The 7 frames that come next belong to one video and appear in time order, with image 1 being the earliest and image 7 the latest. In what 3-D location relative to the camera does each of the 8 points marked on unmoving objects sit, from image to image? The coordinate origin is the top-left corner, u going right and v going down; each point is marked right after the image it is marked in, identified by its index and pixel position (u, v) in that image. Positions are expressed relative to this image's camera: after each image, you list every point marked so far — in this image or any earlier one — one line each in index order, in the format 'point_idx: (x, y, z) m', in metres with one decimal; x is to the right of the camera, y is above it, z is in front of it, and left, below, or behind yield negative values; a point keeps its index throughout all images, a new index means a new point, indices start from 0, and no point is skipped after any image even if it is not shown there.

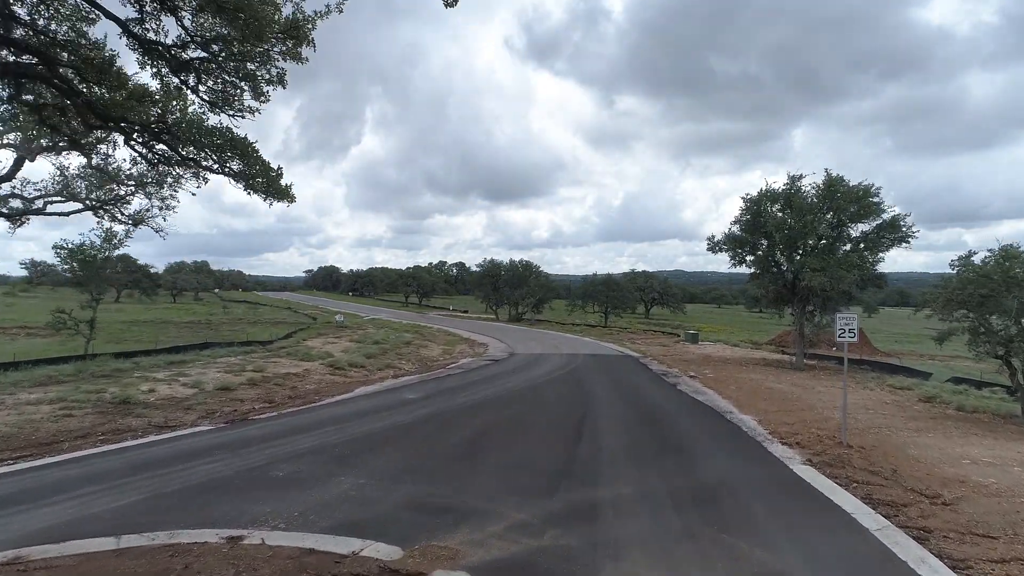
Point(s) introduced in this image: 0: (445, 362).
0: (-2.6, -2.7, +20.0) m
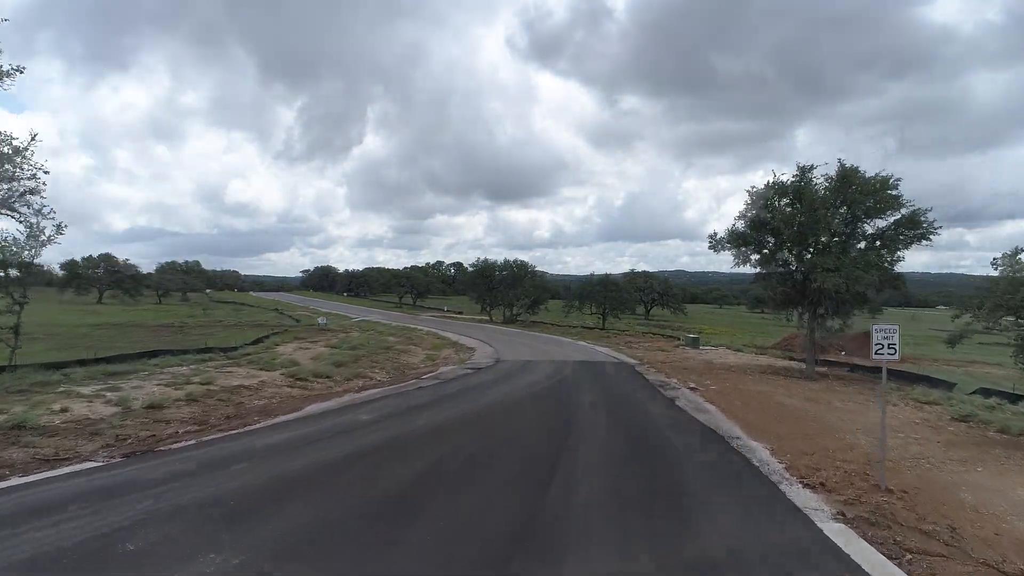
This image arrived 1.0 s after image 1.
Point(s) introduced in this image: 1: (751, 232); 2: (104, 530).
0: (-3.1, -2.8, +18.5) m
1: (+8.1, +1.9, +17.8) m
2: (-3.6, -2.2, +4.7) m
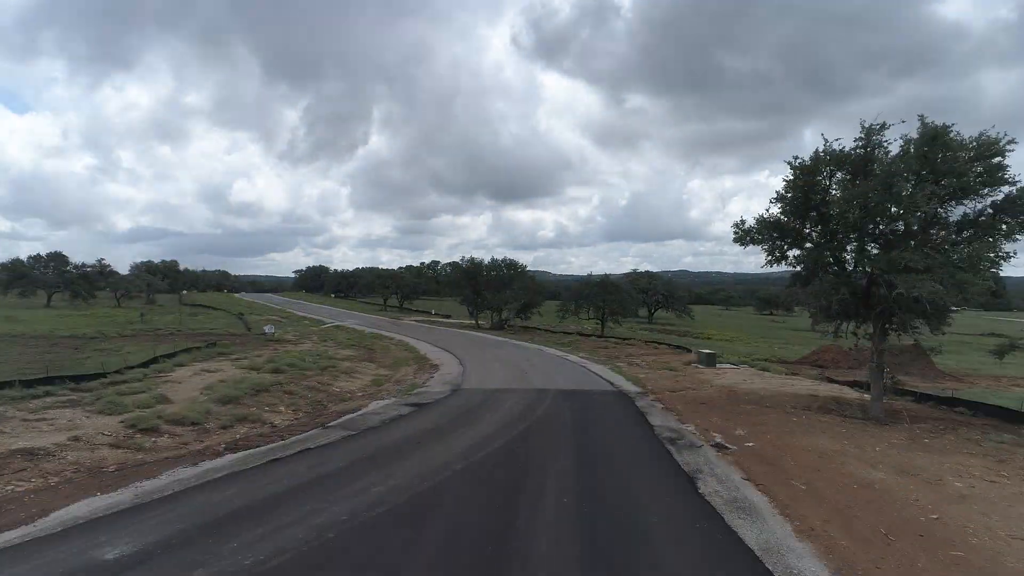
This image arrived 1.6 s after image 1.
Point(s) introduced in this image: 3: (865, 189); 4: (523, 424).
0: (-4.2, -2.9, +14.1) m
1: (+7.0, +1.8, +13.3) m
2: (-4.7, -2.3, +0.3) m
3: (+7.5, +2.1, +11.1) m
4: (+0.2, -2.8, +10.8) m
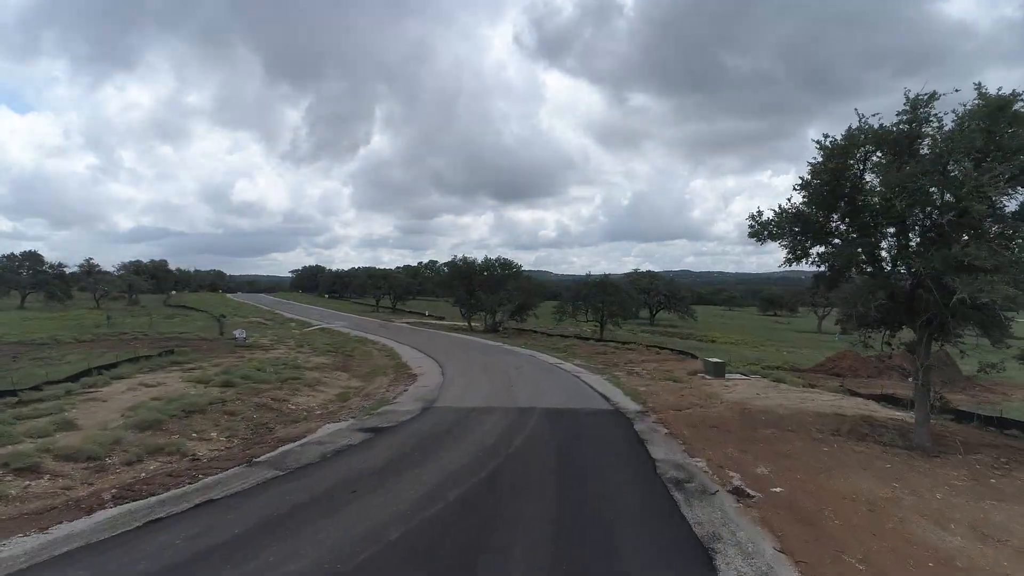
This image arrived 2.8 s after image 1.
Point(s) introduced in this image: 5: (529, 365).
0: (-4.6, -3.0, +12.2) m
1: (+6.6, +1.7, +11.4) m
2: (-5.3, -2.4, -1.6) m
3: (+7.0, +2.1, +9.2) m
4: (-0.3, -2.8, +8.9) m
5: (+0.6, -2.9, +19.7) m
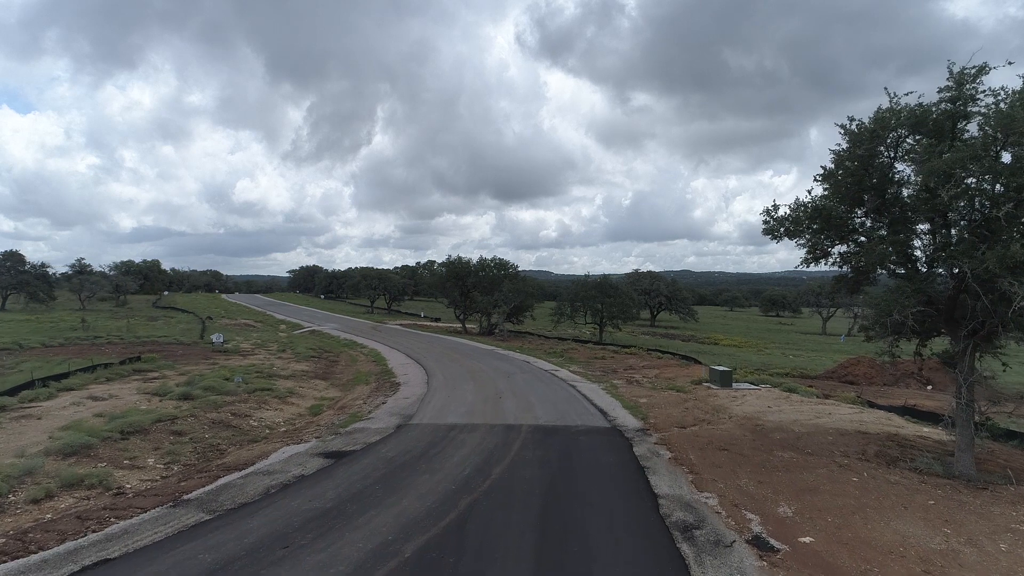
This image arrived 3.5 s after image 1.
0: (-4.9, -3.1, +10.9) m
1: (+6.3, +1.6, +10.0) m
2: (-5.6, -2.5, -2.9) m
3: (+6.7, +2.0, +7.9) m
4: (-0.6, -2.9, +7.6) m
5: (+0.3, -3.0, +18.4) m
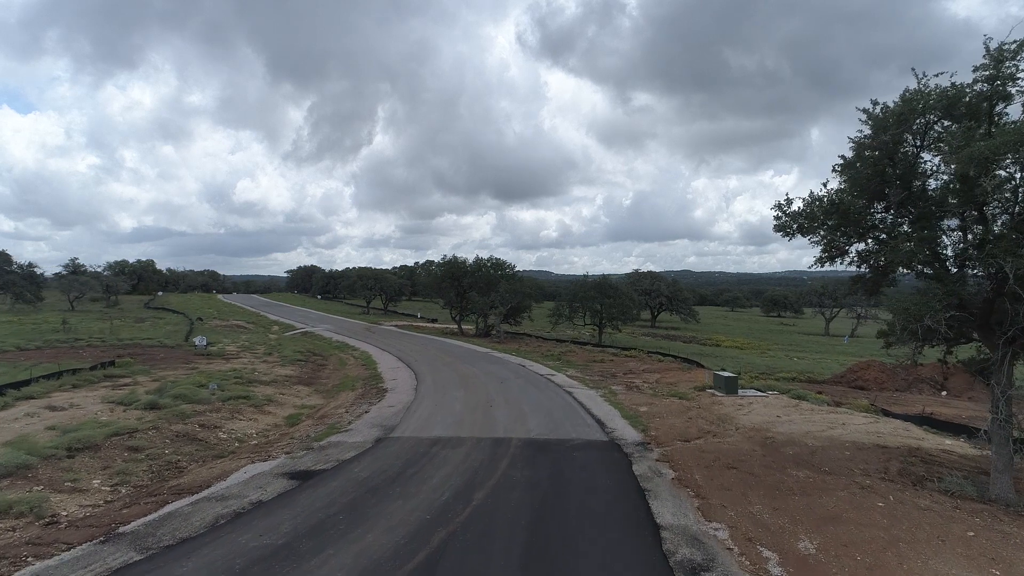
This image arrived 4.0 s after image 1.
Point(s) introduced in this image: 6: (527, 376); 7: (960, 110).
0: (-5.2, -3.1, +10.0) m
1: (+6.0, +1.6, +9.1) m
2: (-5.8, -2.5, -3.8) m
3: (+6.5, +2.0, +7.0) m
4: (-0.8, -2.9, +6.7) m
5: (+0.1, -3.0, +17.5) m
6: (+0.5, -3.1, +18.5) m
7: (+6.8, +2.7, +8.0) m
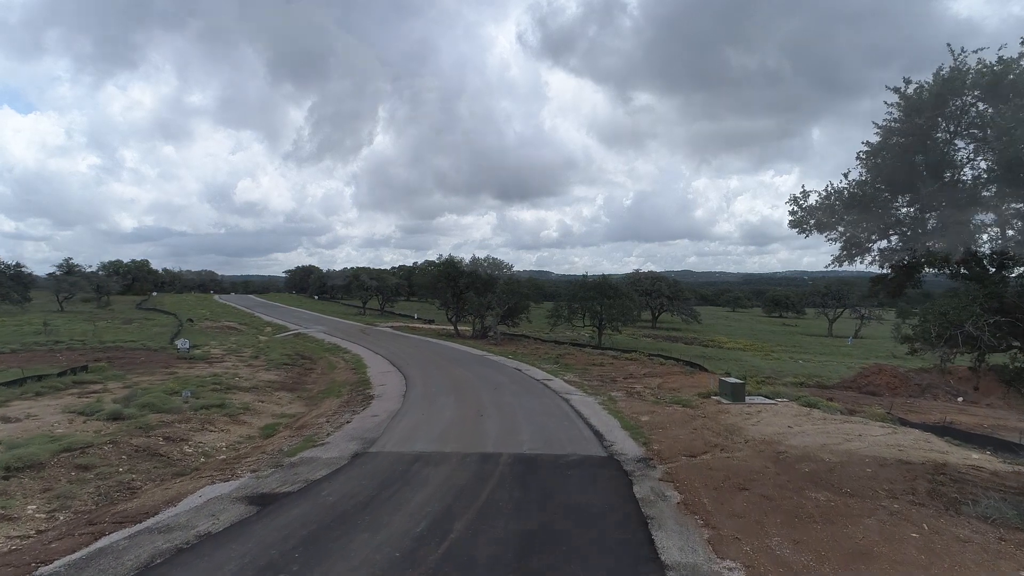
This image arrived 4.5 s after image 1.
0: (-5.3, -3.1, +9.1) m
1: (+5.9, +1.6, +8.3) m
2: (-6.0, -2.5, -4.6) m
3: (+6.3, +1.9, +6.1) m
4: (-1.0, -3.0, +5.8) m
5: (0.0, -3.0, +16.6) m
6: (+0.4, -3.1, +17.6) m
7: (+6.6, +2.7, +7.1) m
